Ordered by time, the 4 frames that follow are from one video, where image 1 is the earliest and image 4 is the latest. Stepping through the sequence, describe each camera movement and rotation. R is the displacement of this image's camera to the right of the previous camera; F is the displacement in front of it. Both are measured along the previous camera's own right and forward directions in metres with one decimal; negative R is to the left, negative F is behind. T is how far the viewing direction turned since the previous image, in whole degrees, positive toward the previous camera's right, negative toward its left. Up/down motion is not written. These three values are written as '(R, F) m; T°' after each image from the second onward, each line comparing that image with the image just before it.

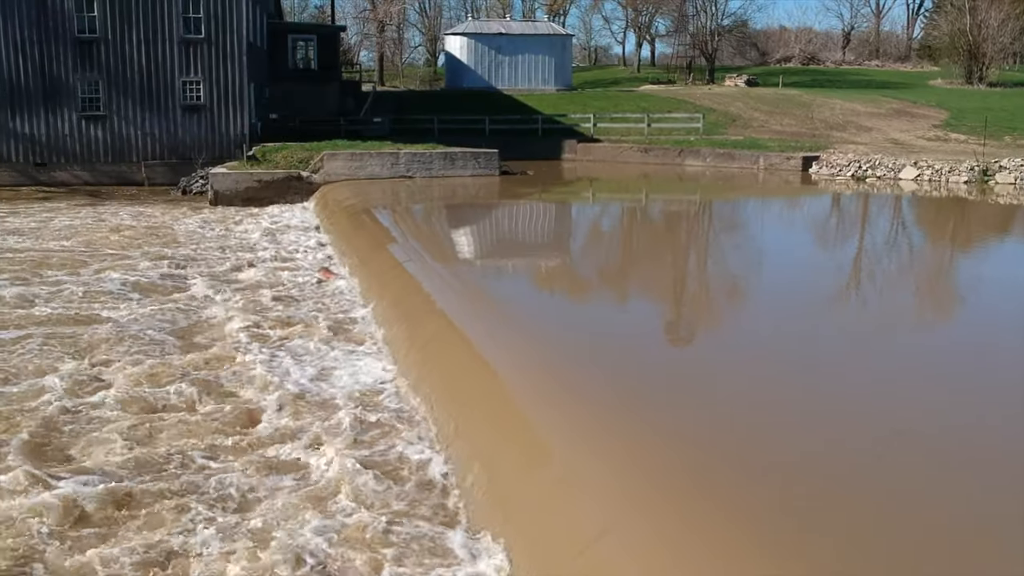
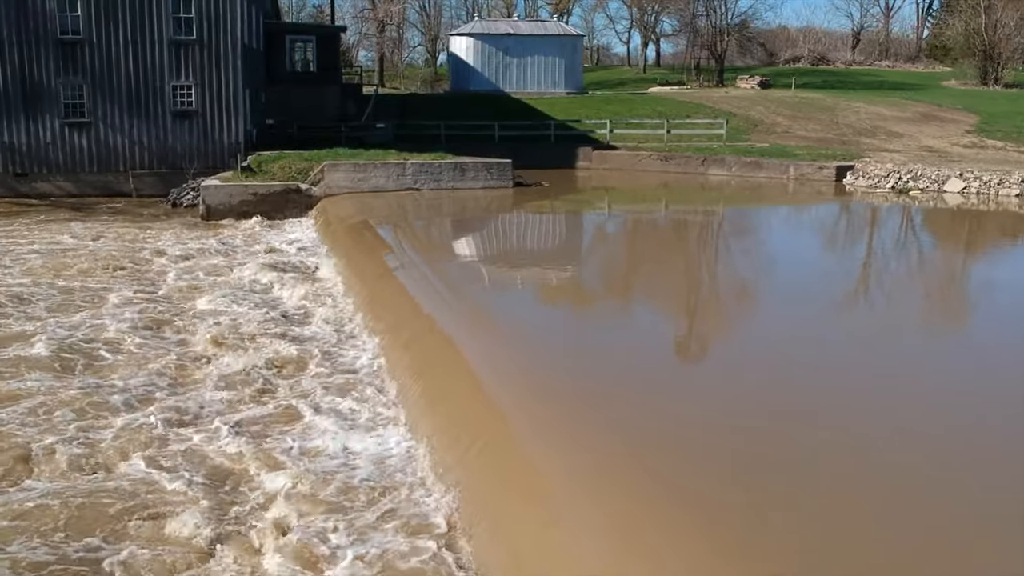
(-0.2, +0.8) m; 0°
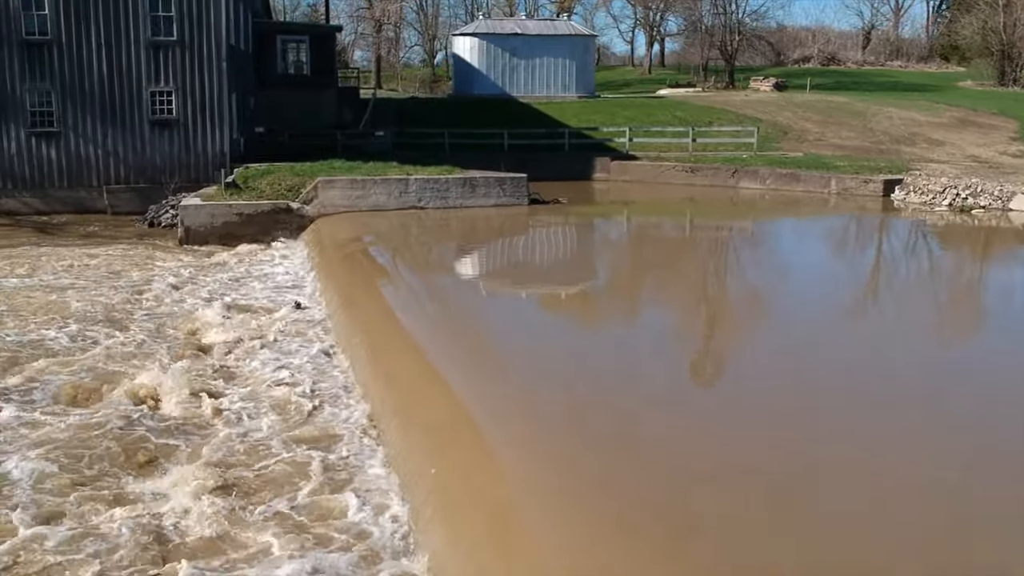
(-0.2, +1.1) m; 0°
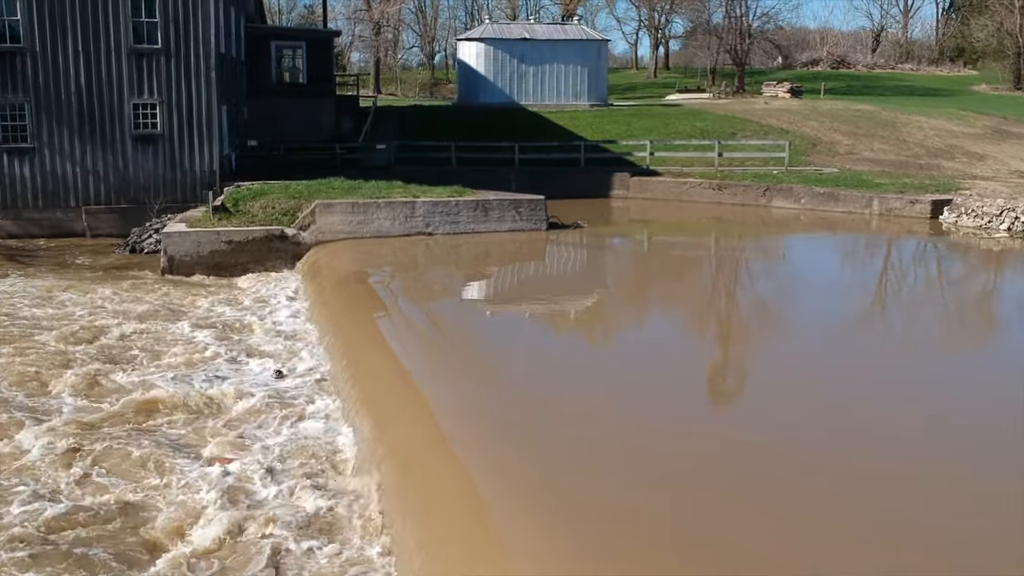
(-0.2, +0.8) m; 0°
